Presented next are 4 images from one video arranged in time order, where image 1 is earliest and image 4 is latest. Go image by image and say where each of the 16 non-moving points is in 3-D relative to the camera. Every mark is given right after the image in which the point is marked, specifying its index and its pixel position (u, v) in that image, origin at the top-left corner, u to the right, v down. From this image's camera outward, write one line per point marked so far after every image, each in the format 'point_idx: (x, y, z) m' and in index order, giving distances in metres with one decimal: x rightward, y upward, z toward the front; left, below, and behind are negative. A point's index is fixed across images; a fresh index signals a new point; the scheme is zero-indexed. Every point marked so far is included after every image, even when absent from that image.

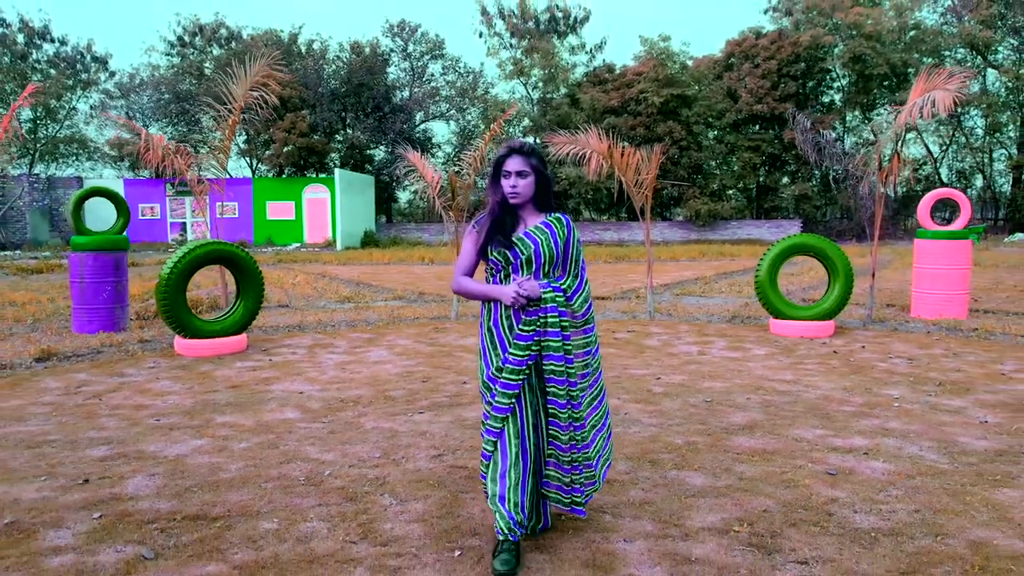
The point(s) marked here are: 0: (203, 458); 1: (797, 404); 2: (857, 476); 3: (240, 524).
0: (-1.2, -0.7, +3.3) m
1: (+1.4, -0.6, +4.1) m
2: (+1.2, -0.7, +2.9) m
3: (-0.8, -0.7, +2.6) m
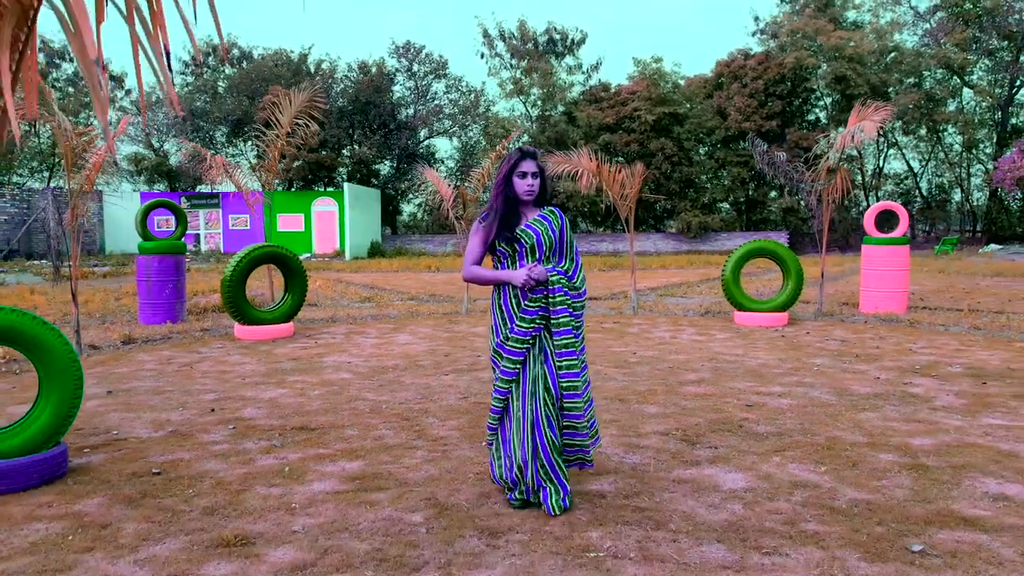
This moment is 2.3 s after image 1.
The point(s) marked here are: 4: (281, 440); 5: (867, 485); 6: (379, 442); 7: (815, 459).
0: (-1.2, -0.6, +4.4) m
1: (+1.4, -0.5, +5.2) m
2: (+1.2, -0.6, +4.1) m
3: (-0.8, -0.6, +3.7) m
4: (-1.0, -0.7, +3.5) m
5: (+1.2, -0.7, +2.8) m
6: (-0.6, -0.7, +3.5) m
7: (+1.2, -0.7, +3.1) m
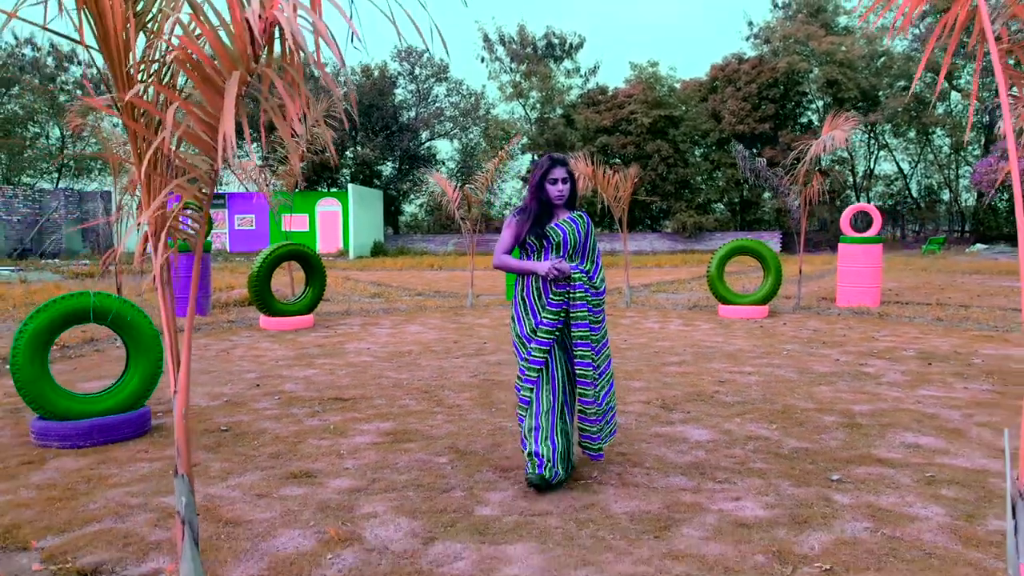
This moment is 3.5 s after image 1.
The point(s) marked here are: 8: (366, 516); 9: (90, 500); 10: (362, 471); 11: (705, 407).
0: (-1.2, -0.5, +5.0) m
1: (+1.5, -0.5, +5.9) m
2: (+1.3, -0.5, +4.7) m
3: (-0.8, -0.6, +4.3) m
4: (-1.0, -0.6, +4.2) m
5: (+1.2, -0.6, +3.5) m
6: (-0.5, -0.6, +4.2) m
7: (+1.2, -0.6, +3.8) m
8: (-0.5, -0.7, +2.6) m
9: (-1.4, -0.7, +2.7) m
10: (-0.6, -0.7, +3.1) m
11: (+1.0, -0.6, +4.1) m
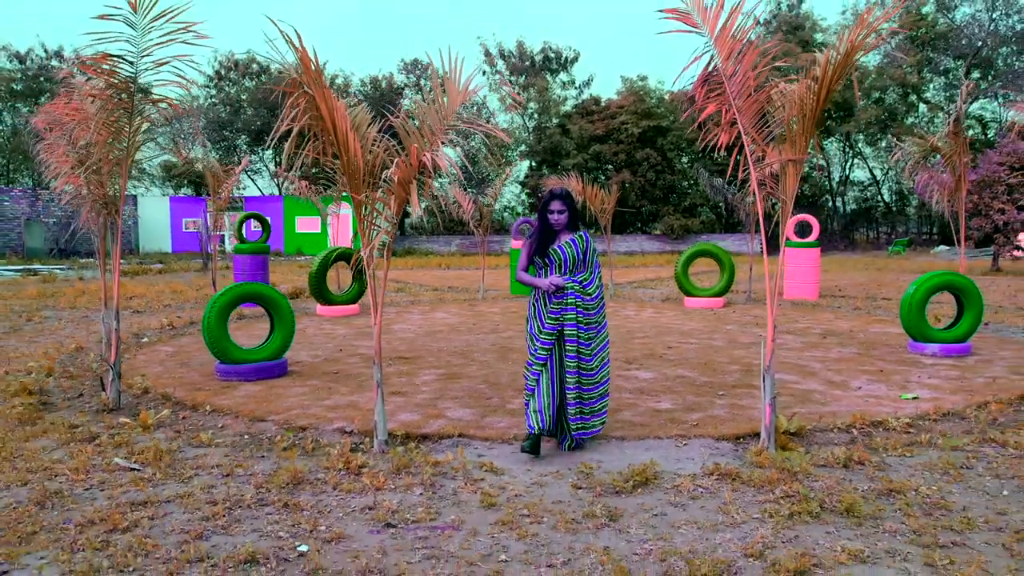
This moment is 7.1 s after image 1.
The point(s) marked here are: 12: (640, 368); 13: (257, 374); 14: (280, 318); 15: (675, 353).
0: (-1.1, -0.5, +7.0) m
1: (+1.5, -0.4, +7.8) m
2: (+1.3, -0.5, +6.6) m
3: (-0.7, -0.5, +6.3) m
4: (-0.9, -0.6, +6.1) m
5: (+1.3, -0.6, +5.4) m
6: (-0.5, -0.6, +6.1) m
7: (+1.3, -0.6, +5.7) m
8: (-0.4, -0.7, +4.5) m
9: (-1.3, -0.6, +4.6) m
10: (-0.5, -0.6, +5.0) m
11: (+1.0, -0.5, +6.0) m
12: (+0.9, -0.6, +5.7) m
13: (-1.7, -0.6, +5.3) m
14: (-1.6, -0.2, +5.5) m
15: (+1.3, -0.5, +6.3) m
